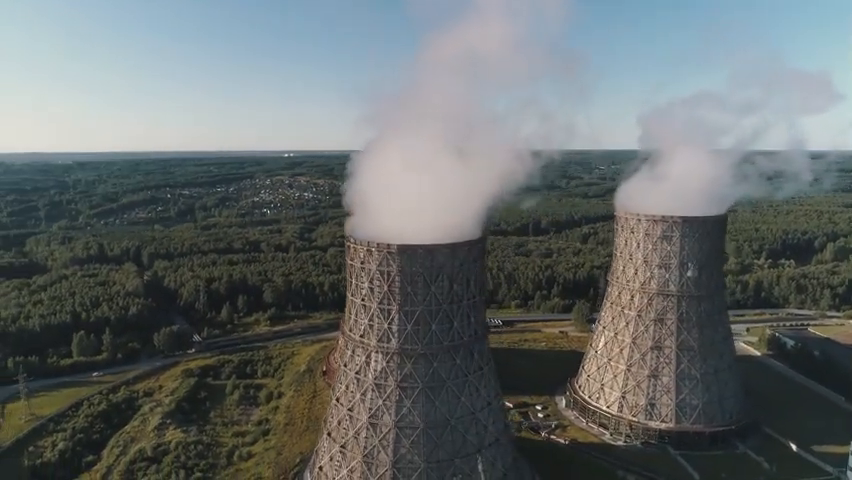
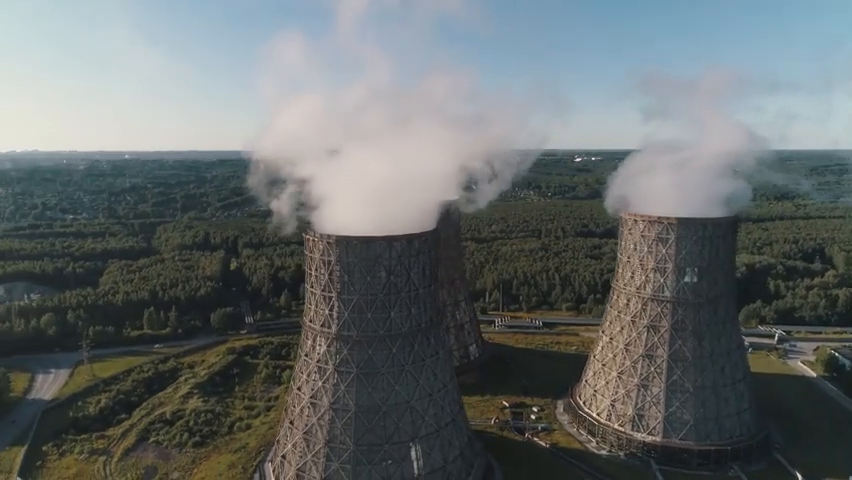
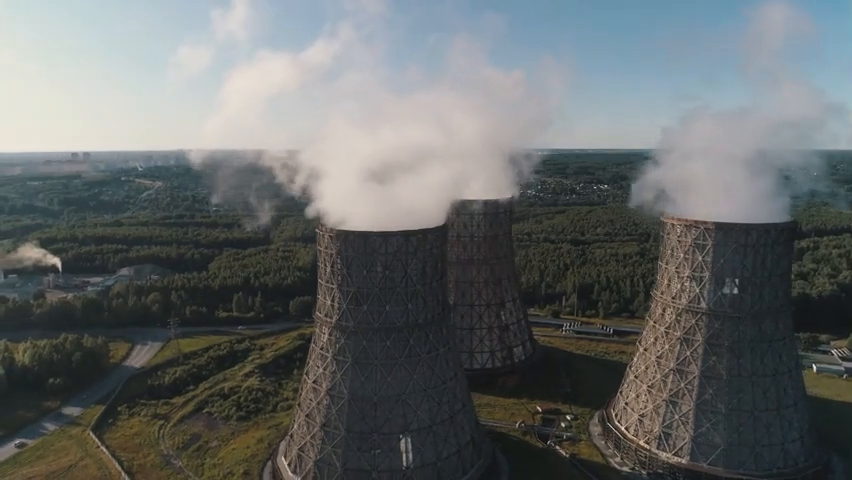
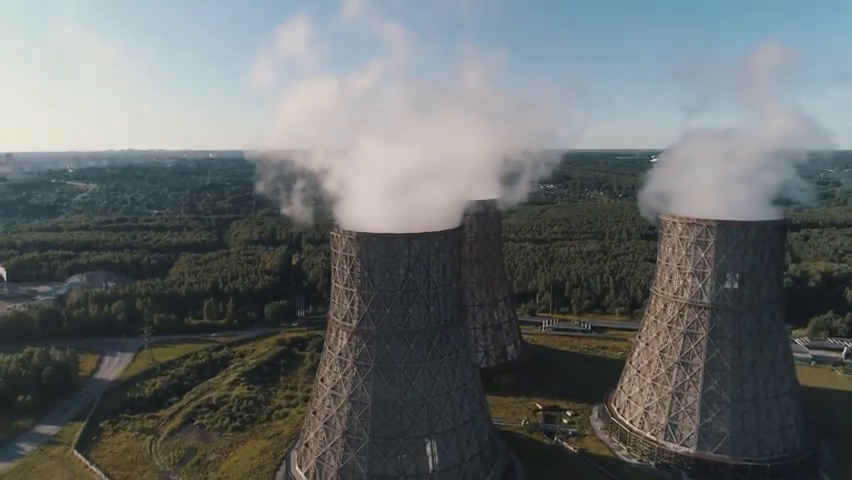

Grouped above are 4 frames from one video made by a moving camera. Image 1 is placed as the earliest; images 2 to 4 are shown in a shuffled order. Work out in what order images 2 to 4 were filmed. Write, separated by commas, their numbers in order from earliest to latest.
2, 4, 3
